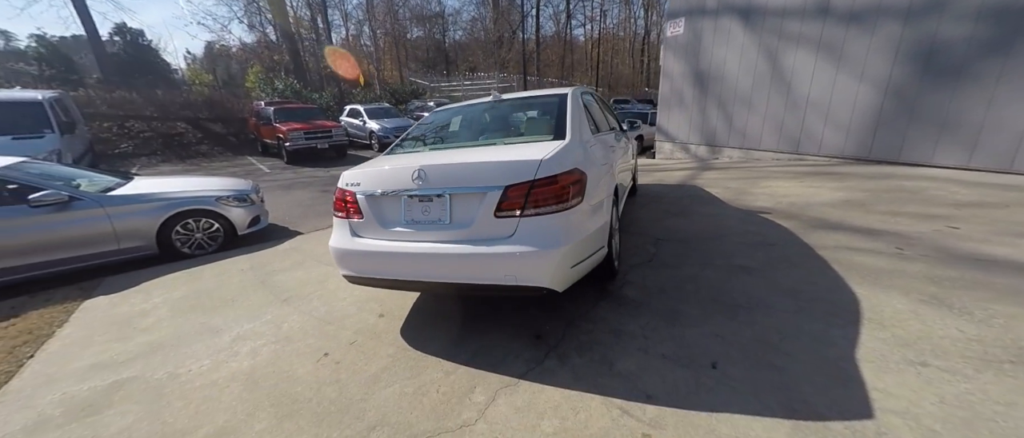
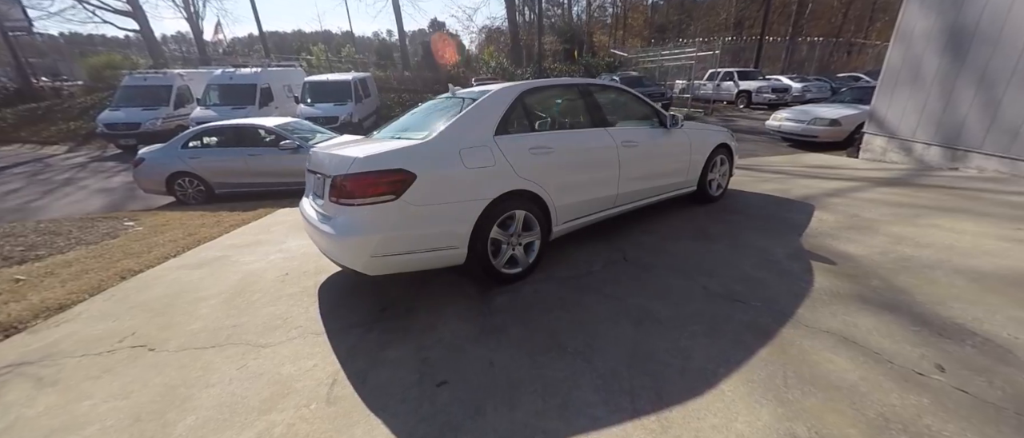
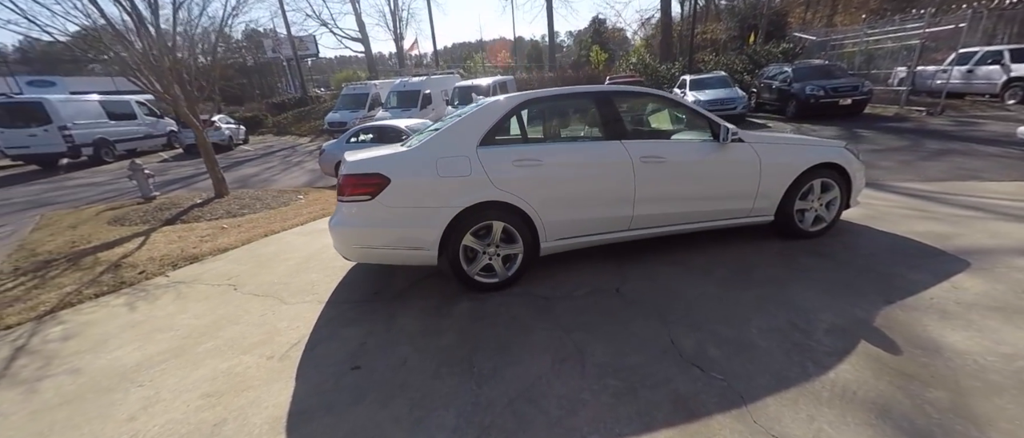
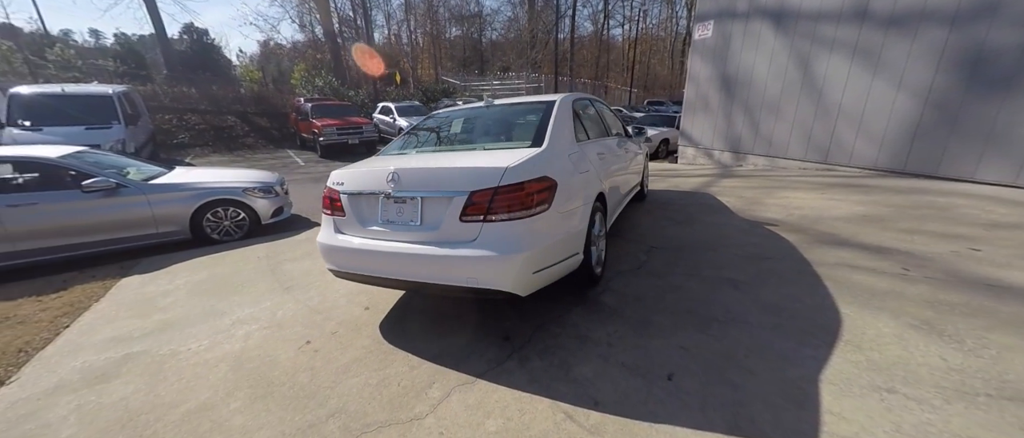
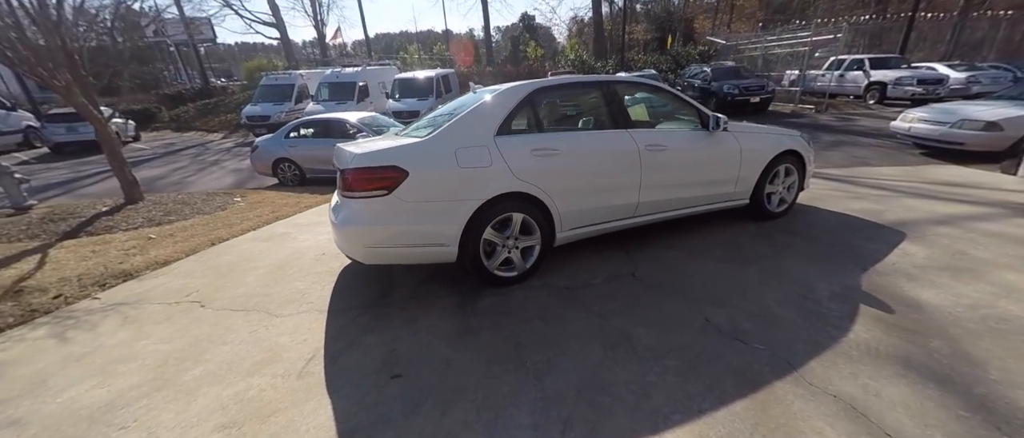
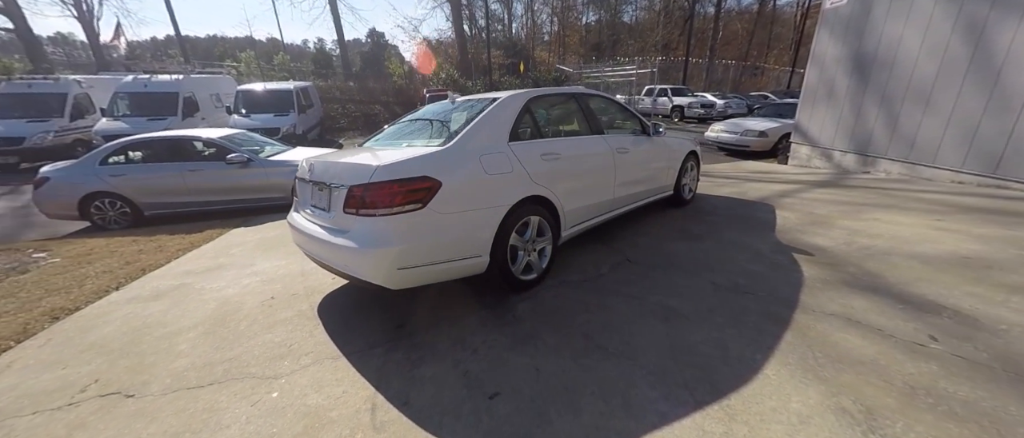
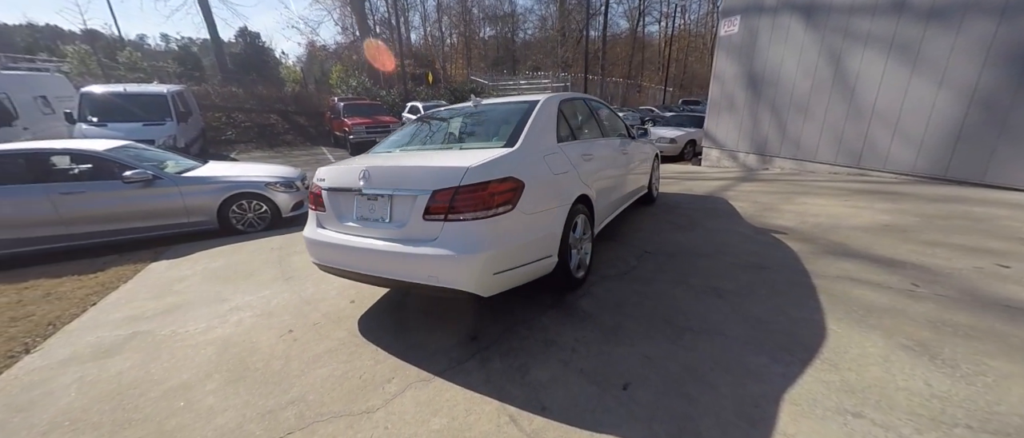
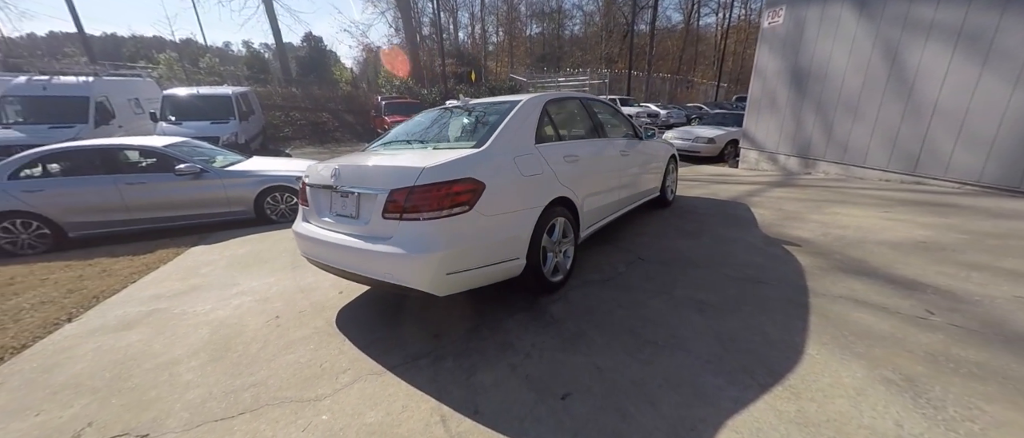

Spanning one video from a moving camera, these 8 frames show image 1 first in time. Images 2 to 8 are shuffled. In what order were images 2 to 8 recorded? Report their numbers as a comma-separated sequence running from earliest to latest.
4, 7, 8, 6, 2, 5, 3
